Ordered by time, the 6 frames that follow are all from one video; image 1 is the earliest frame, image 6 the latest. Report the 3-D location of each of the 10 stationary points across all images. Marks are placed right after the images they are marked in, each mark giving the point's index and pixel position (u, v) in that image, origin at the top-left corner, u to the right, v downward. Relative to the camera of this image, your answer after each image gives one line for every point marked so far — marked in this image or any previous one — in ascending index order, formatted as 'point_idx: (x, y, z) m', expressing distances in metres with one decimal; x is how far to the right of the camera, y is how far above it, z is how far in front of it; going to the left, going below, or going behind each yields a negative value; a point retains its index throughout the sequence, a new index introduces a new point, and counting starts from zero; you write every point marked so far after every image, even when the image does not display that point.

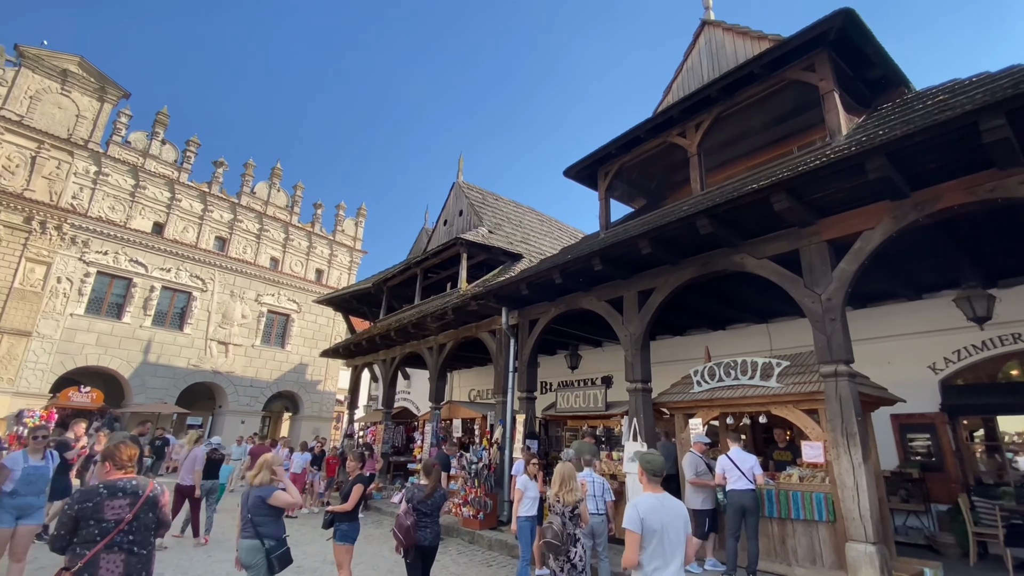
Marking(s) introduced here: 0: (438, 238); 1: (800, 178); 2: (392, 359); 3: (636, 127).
0: (-2.2, +1.5, +14.8) m
1: (+3.0, +1.1, +5.1) m
2: (-3.1, -1.9, +13.0) m
3: (+1.9, +2.5, +7.7) m
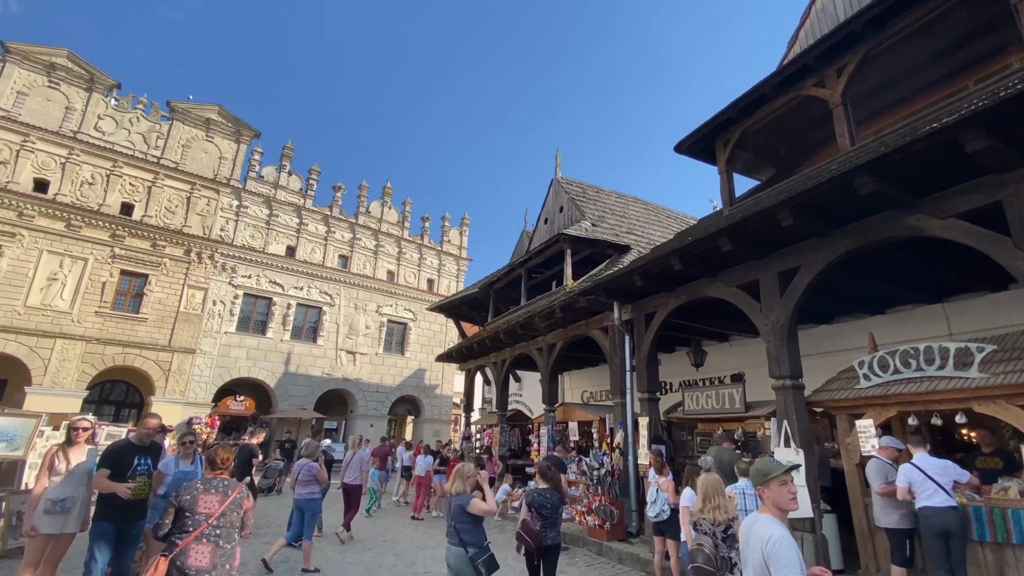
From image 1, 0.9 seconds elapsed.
0: (+0.8, +1.5, +14.5) m
1: (+3.9, +1.5, +4.0) m
2: (-0.2, -1.9, +12.9) m
3: (+3.3, +2.8, +6.7) m
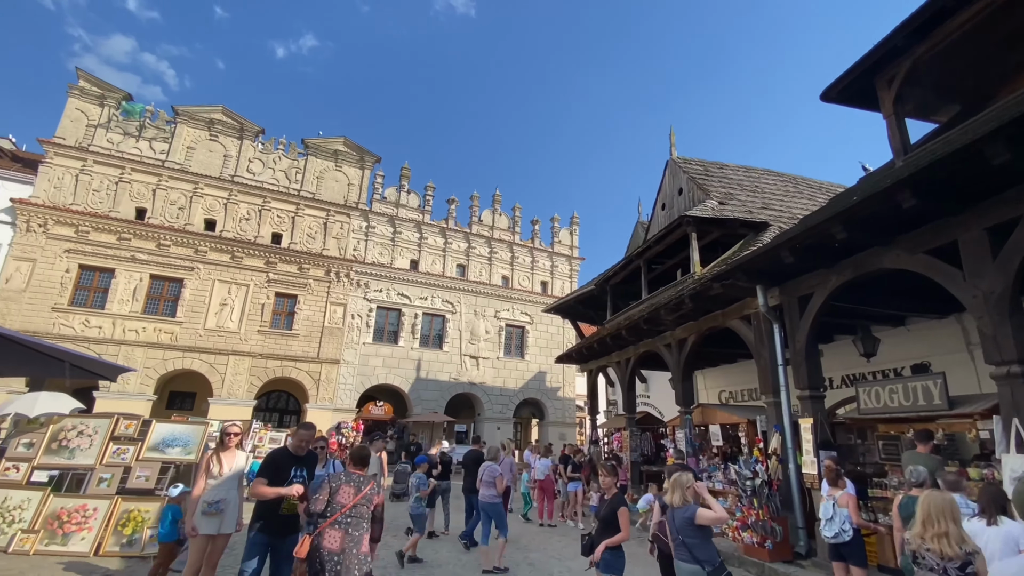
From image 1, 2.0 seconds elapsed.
0: (+4.0, +1.7, +13.5) m
1: (+4.6, +1.8, +2.5) m
2: (+2.8, -1.8, +12.1) m
3: (+4.6, +3.1, +5.4) m
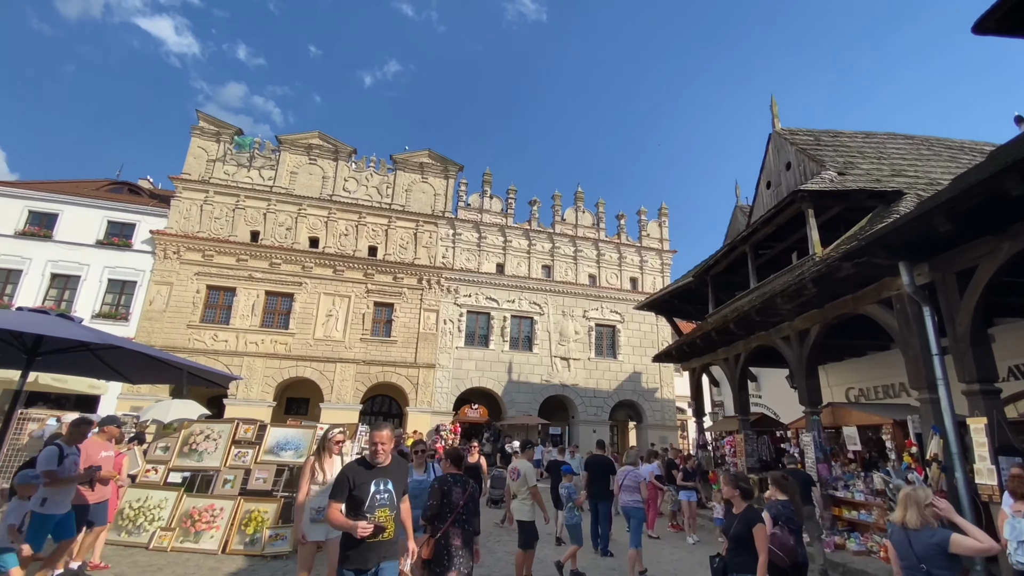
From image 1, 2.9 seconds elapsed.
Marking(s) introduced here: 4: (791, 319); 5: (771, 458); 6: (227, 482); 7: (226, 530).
0: (+6.2, +2.0, +12.3) m
1: (+4.9, +2.2, +1.4) m
2: (+5.0, -1.5, +11.1) m
3: (+5.3, +3.4, +4.2) m
4: (+4.8, -0.5, +8.6) m
5: (+6.2, -4.1, +12.0) m
6: (-4.2, -2.9, +7.3) m
7: (-3.9, -3.3, +6.7) m
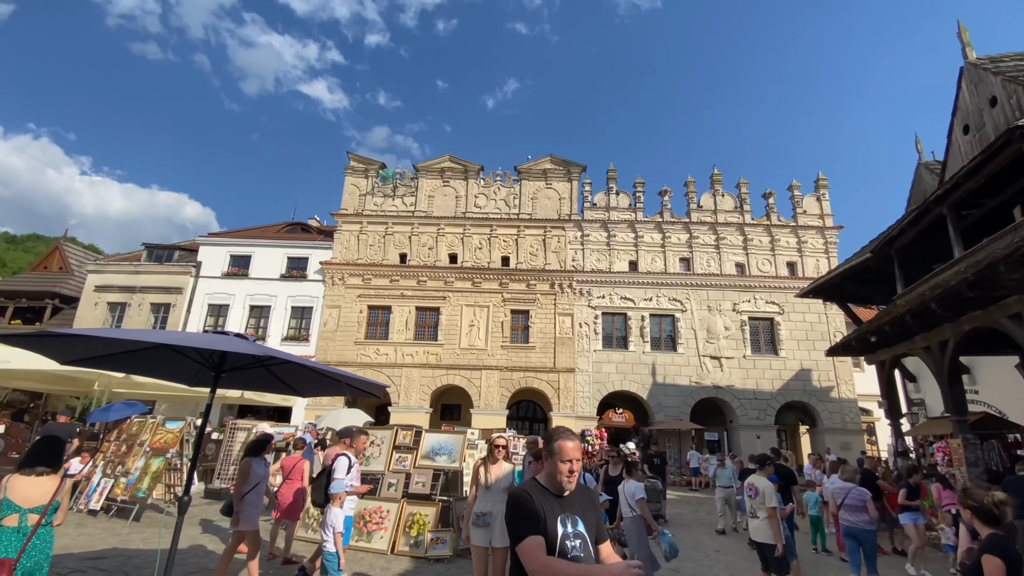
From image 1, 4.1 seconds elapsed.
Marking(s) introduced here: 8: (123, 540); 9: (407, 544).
0: (+9.1, +2.6, +10.1) m
1: (+4.8, +2.6, -0.1) m
2: (+7.9, -1.0, +9.2) m
3: (+5.9, +3.9, +2.5) m
4: (+7.0, 0.0, +6.8) m
5: (+9.4, -3.4, +9.6) m
6: (-1.9, -3.1, +7.9) m
7: (-1.7, -3.5, +7.2) m
8: (-6.0, -3.9, +7.7) m
9: (-1.5, -3.7, +7.1) m
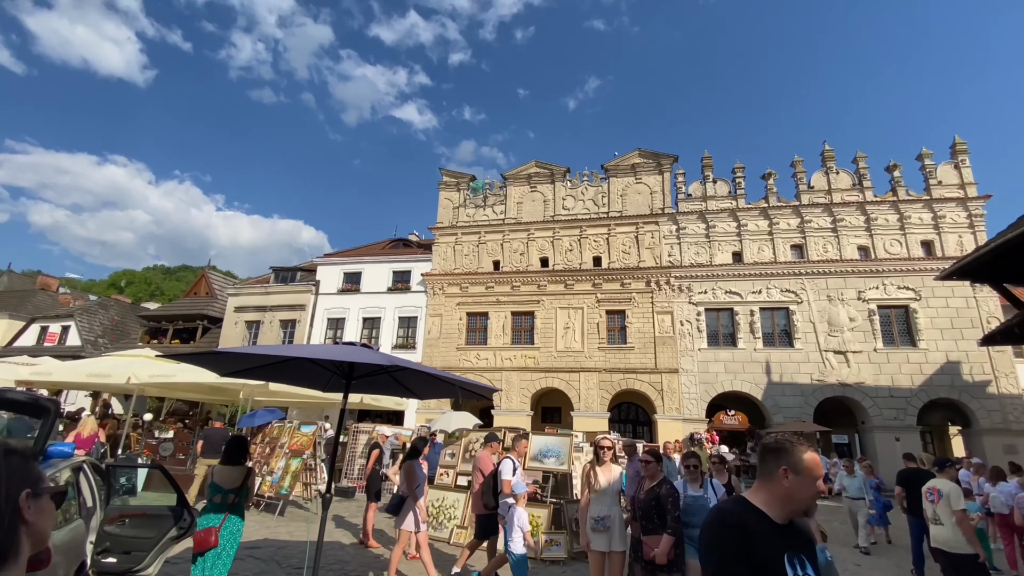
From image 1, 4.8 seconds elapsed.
0: (+10.7, +3.1, +8.3) m
1: (+4.7, +2.9, -0.9) m
2: (+9.5, -0.6, +7.6) m
3: (+6.1, +4.3, +1.5) m
4: (+8.2, +0.4, +5.5) m
5: (+11.3, -2.9, +7.7) m
6: (-0.1, -3.2, +8.0) m
7: (-0.1, -3.6, +7.4) m
8: (-4.1, -4.2, +8.6) m
9: (+0.1, -3.7, +7.2) m
